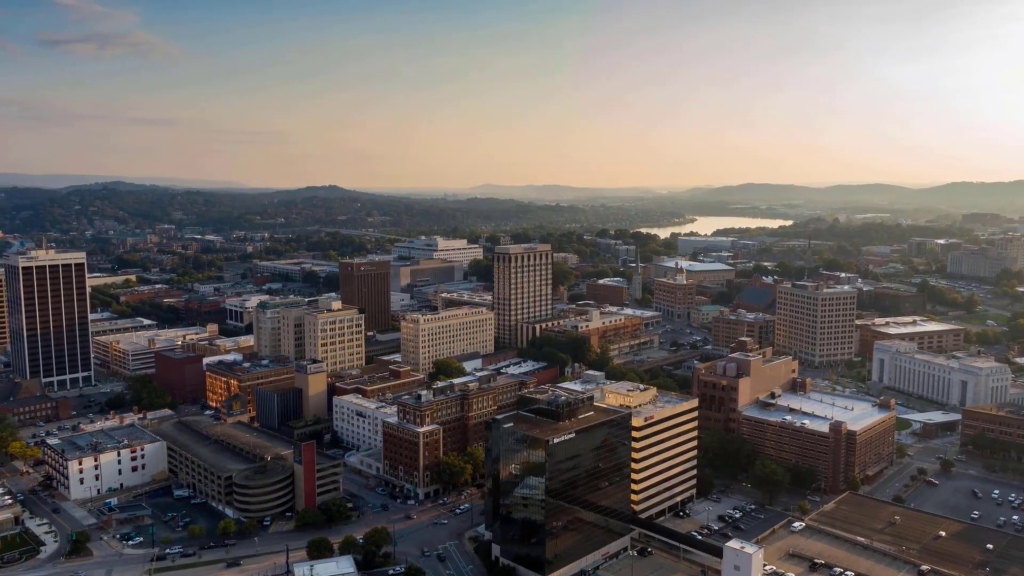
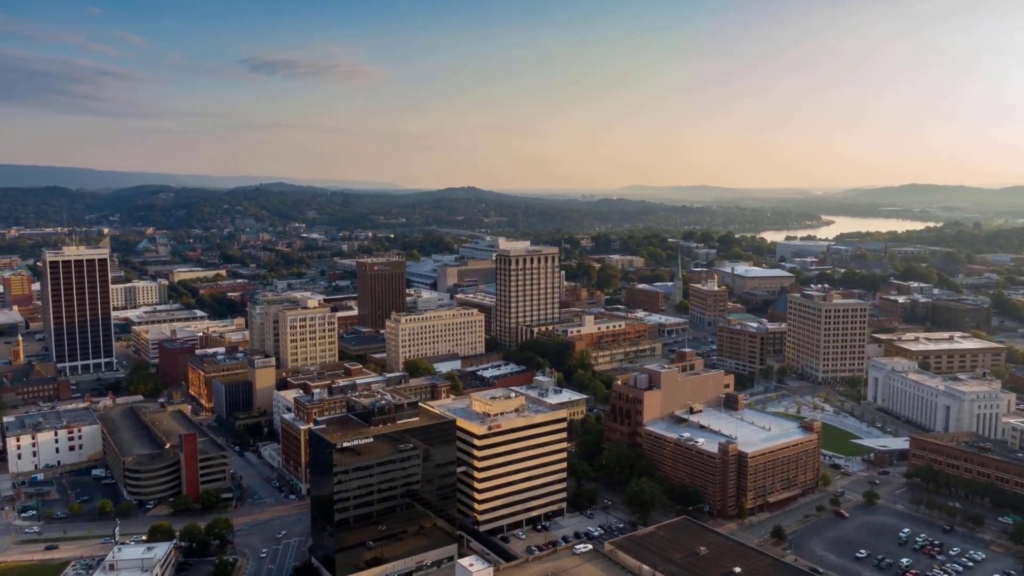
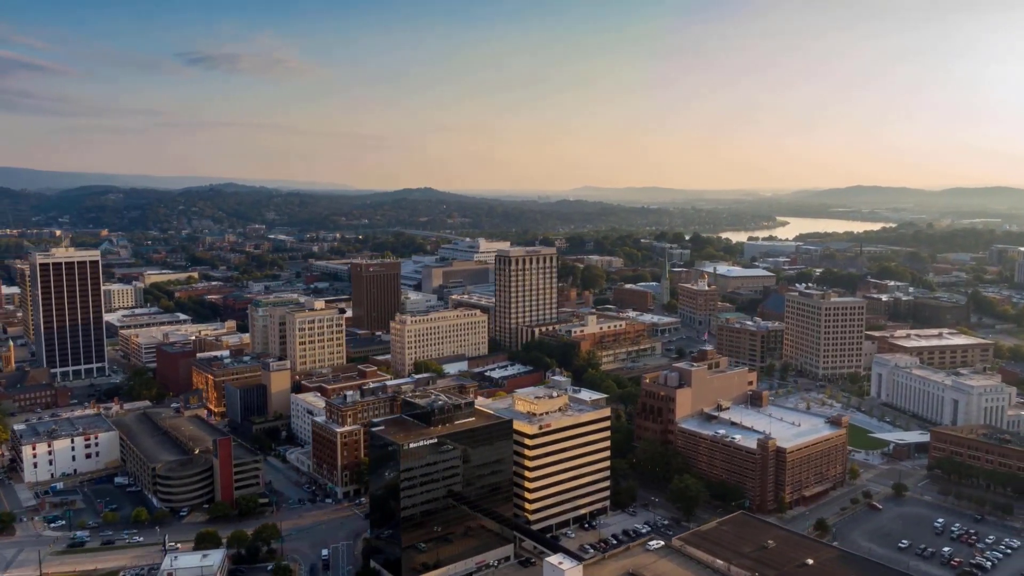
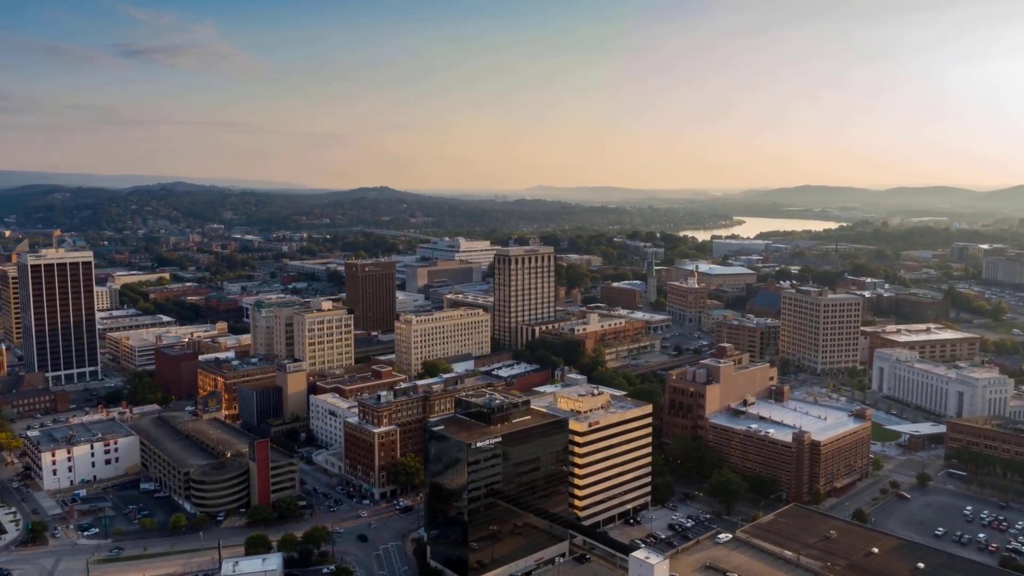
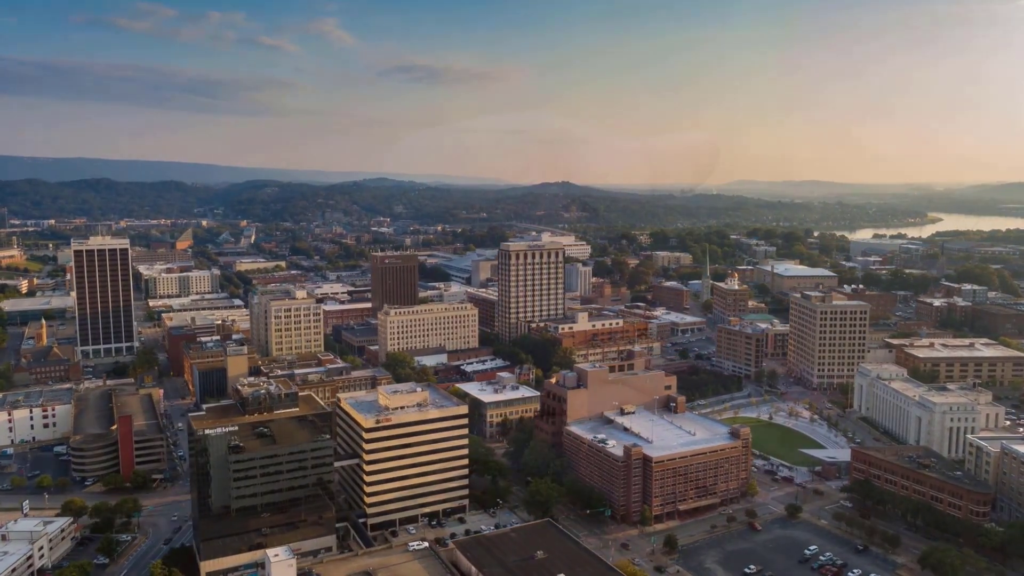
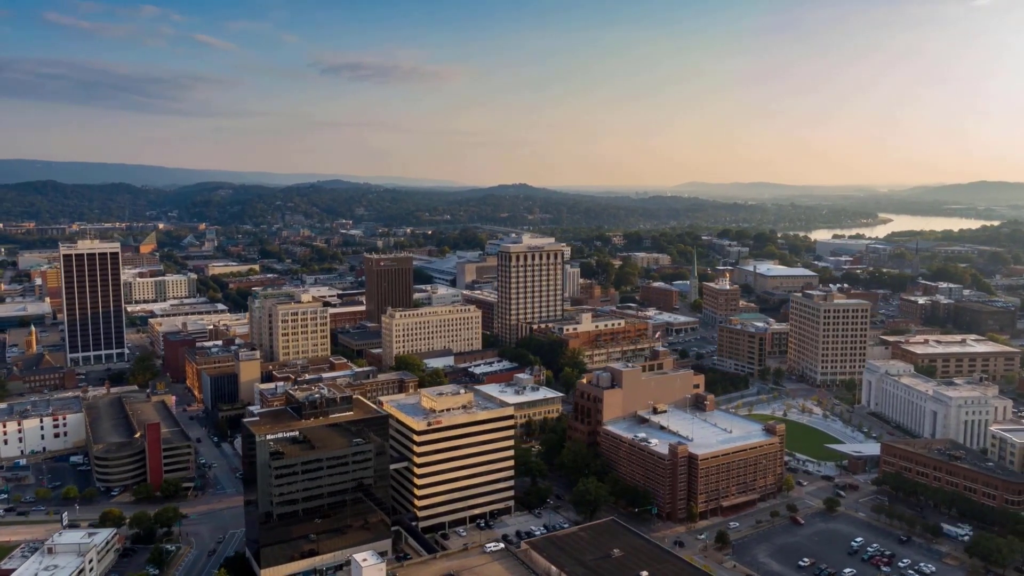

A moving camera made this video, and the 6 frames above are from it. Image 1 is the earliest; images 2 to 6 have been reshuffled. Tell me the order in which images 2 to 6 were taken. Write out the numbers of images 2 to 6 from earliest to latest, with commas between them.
4, 3, 2, 6, 5
